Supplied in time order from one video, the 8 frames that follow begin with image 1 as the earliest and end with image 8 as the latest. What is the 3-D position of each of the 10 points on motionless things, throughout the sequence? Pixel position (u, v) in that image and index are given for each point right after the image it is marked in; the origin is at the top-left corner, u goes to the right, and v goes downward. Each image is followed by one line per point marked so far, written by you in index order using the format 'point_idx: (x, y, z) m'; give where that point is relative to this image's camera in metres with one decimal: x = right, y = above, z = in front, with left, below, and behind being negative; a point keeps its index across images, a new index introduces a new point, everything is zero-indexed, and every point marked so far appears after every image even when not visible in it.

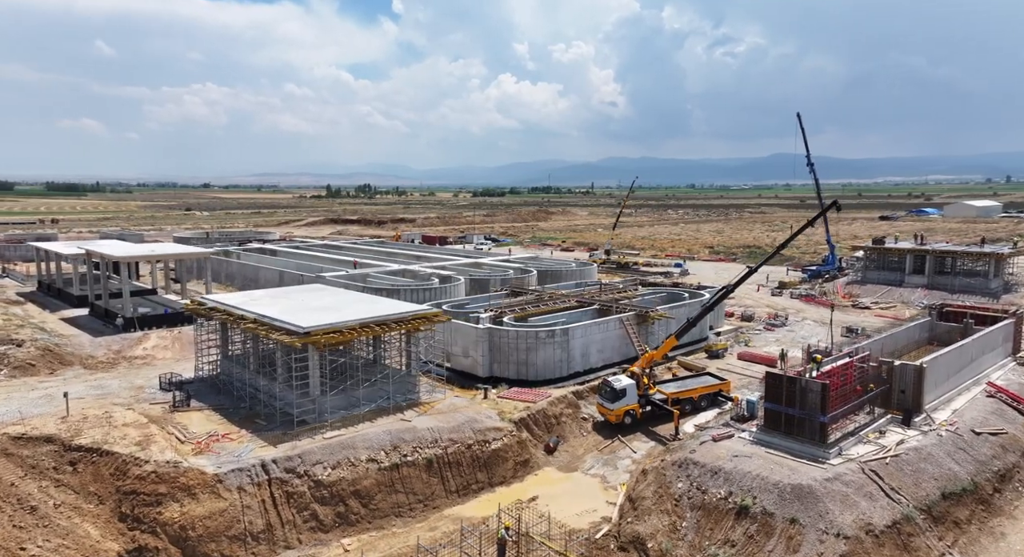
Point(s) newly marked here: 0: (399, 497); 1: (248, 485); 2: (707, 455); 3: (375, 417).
0: (-2.9, -5.5, +18.0) m
1: (-6.1, -4.7, +16.2) m
2: (+4.8, -4.4, +17.6) m
3: (-3.8, -3.9, +19.7) m
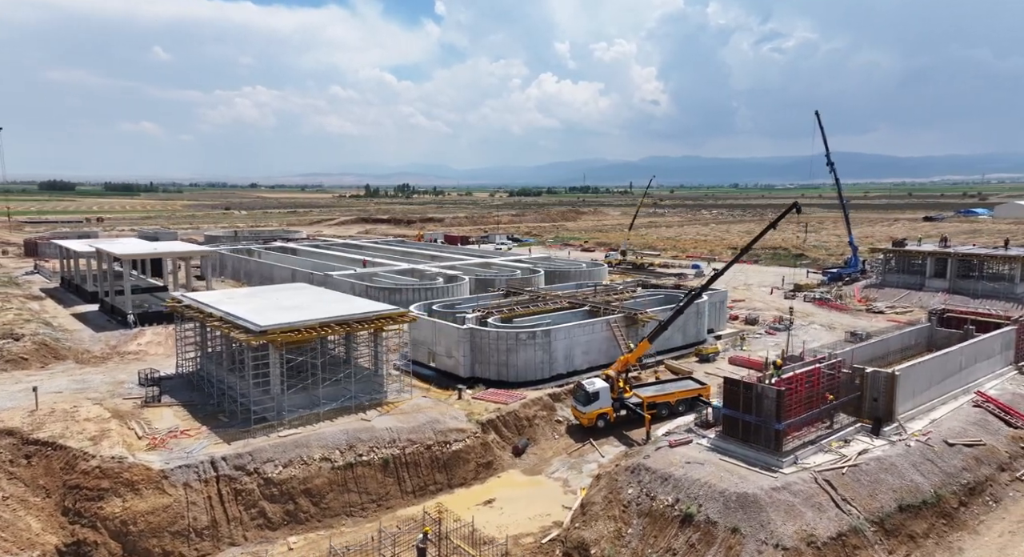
0: (-4.1, -5.5, +18.0) m
1: (-7.3, -4.7, +16.4) m
2: (+3.6, -4.4, +17.3) m
3: (-4.9, -3.8, +19.8) m
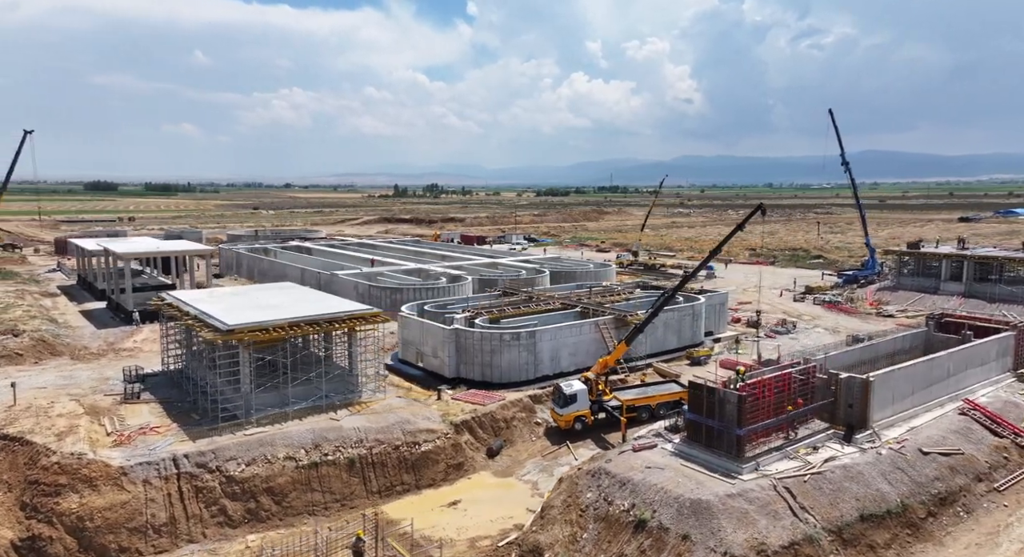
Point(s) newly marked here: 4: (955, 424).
0: (-5.0, -5.5, +18.1) m
1: (-8.4, -4.7, +16.6) m
2: (+2.6, -4.5, +17.1) m
3: (-5.8, -3.8, +19.9) m
4: (+12.3, -4.0, +19.8) m
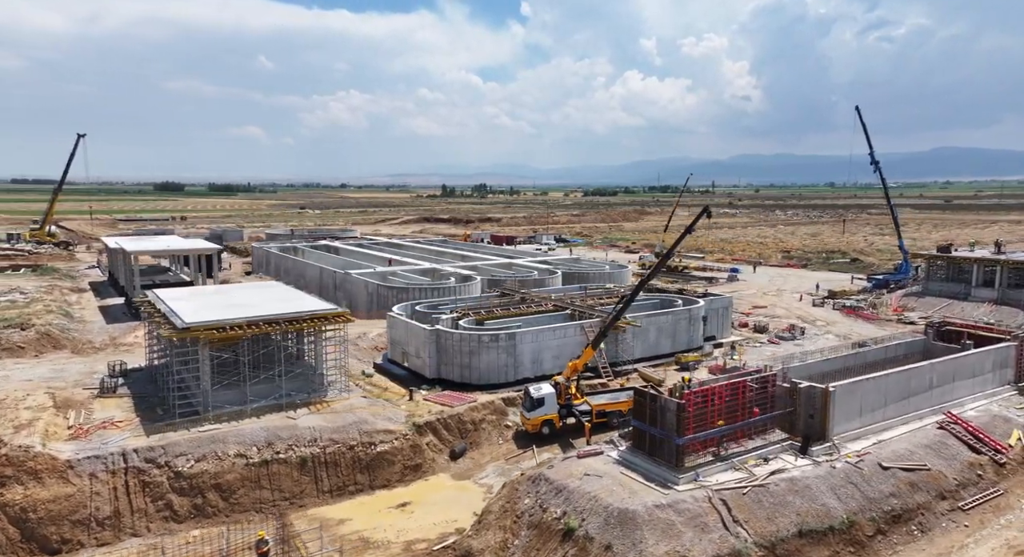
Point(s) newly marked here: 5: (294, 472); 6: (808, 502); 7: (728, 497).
0: (-6.4, -5.5, +18.2) m
1: (-9.8, -4.6, +17.0) m
2: (+1.2, -4.6, +16.8) m
3: (-7.1, -3.8, +20.1) m
4: (+11.0, -4.2, +18.9) m
5: (-5.8, -5.1, +18.9) m
6: (+6.4, -4.9, +15.5) m
7: (+4.6, -4.7, +15.2) m
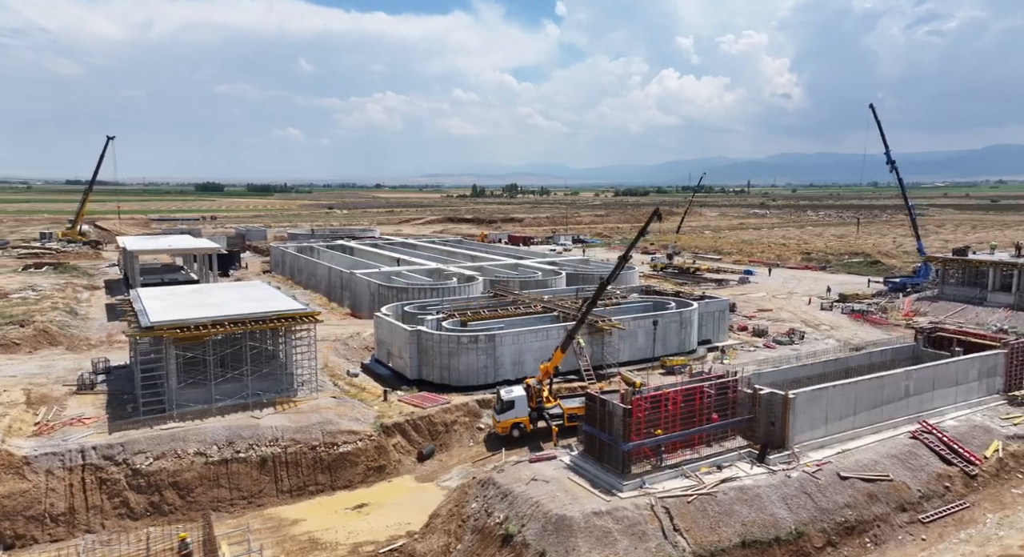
0: (-7.6, -5.5, +18.4) m
1: (-11.0, -4.6, +17.3) m
2: (0.0, -4.6, +16.6) m
3: (-8.1, -3.8, +20.3) m
4: (+9.9, -4.3, +18.3) m
5: (-6.9, -5.1, +19.0) m
6: (+5.2, -4.9, +15.1) m
7: (+3.3, -4.7, +14.9) m
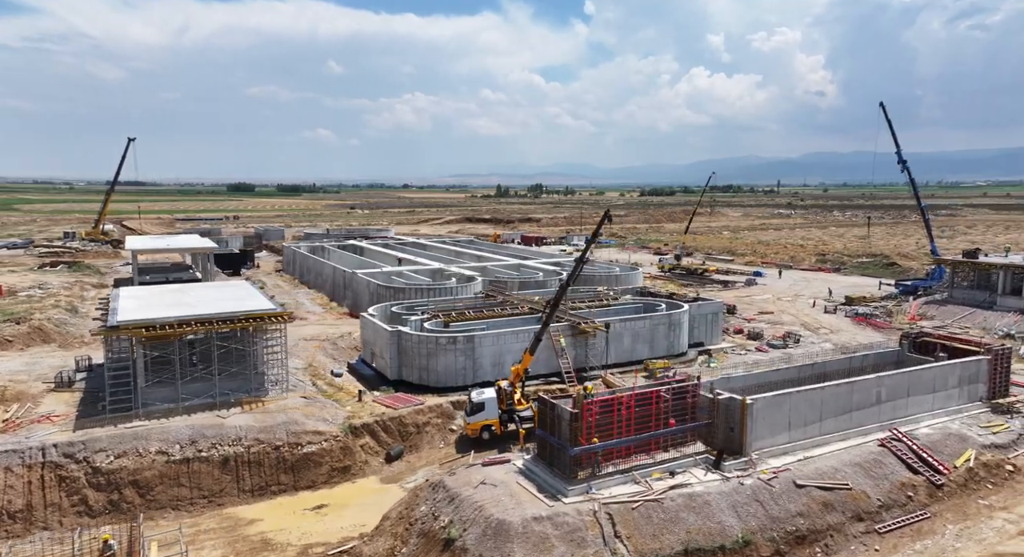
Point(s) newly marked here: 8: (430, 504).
0: (-8.6, -5.5, +18.5) m
1: (-12.1, -4.6, +17.5) m
2: (-1.2, -4.7, +16.5) m
3: (-9.1, -3.8, +20.4) m
4: (+8.8, -4.4, +17.9) m
5: (-8.0, -5.2, +19.1) m
6: (+4.0, -5.0, +14.8) m
7: (+2.1, -4.8, +14.6) m
8: (-1.9, -5.1, +16.1) m
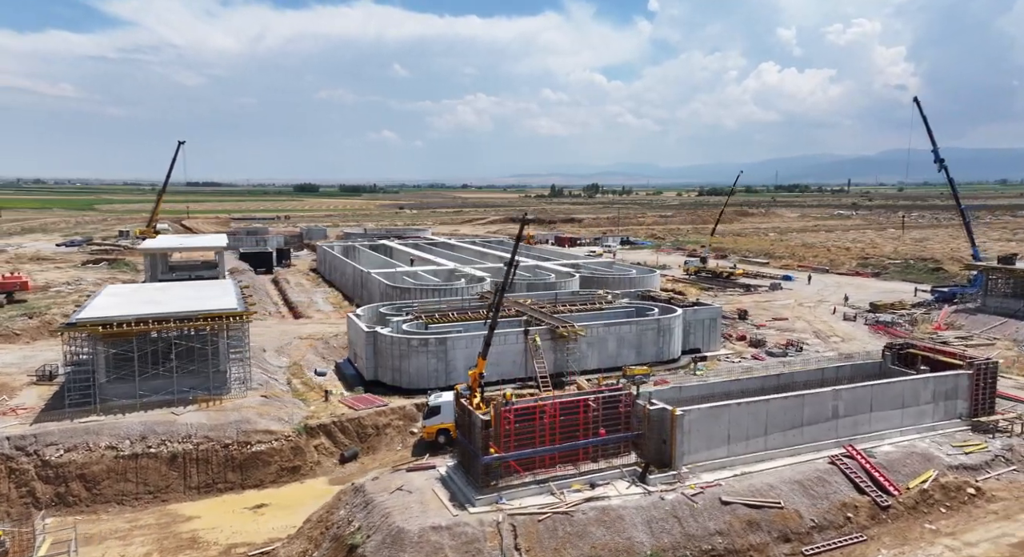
0: (-10.3, -5.5, +19.0) m
1: (-13.8, -4.6, +18.2) m
2: (-3.0, -4.7, +16.4) m
3: (-10.6, -3.8, +20.9) m
4: (+7.0, -4.6, +17.0) m
5: (-9.6, -5.2, +19.5) m
6: (+2.0, -5.2, +14.4) m
7: (+0.2, -4.9, +14.3) m
8: (-3.7, -5.2, +16.1) m
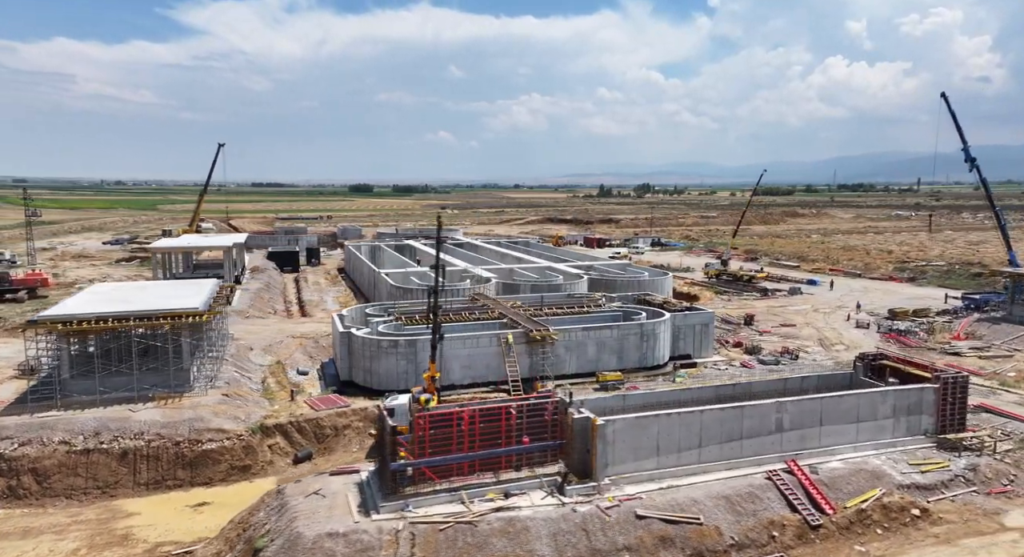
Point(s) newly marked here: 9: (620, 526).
0: (-12.0, -5.5, +19.5) m
1: (-15.5, -4.5, +19.0) m
2: (-4.9, -4.8, +16.5) m
3: (-12.2, -3.8, +21.5) m
4: (+5.2, -4.8, +16.4) m
5: (-11.2, -5.2, +20.0) m
6: (0.0, -5.3, +14.1) m
7: (-1.8, -5.0, +14.2) m
8: (-5.6, -5.3, +16.2) m
9: (+2.3, -5.1, +14.7) m
